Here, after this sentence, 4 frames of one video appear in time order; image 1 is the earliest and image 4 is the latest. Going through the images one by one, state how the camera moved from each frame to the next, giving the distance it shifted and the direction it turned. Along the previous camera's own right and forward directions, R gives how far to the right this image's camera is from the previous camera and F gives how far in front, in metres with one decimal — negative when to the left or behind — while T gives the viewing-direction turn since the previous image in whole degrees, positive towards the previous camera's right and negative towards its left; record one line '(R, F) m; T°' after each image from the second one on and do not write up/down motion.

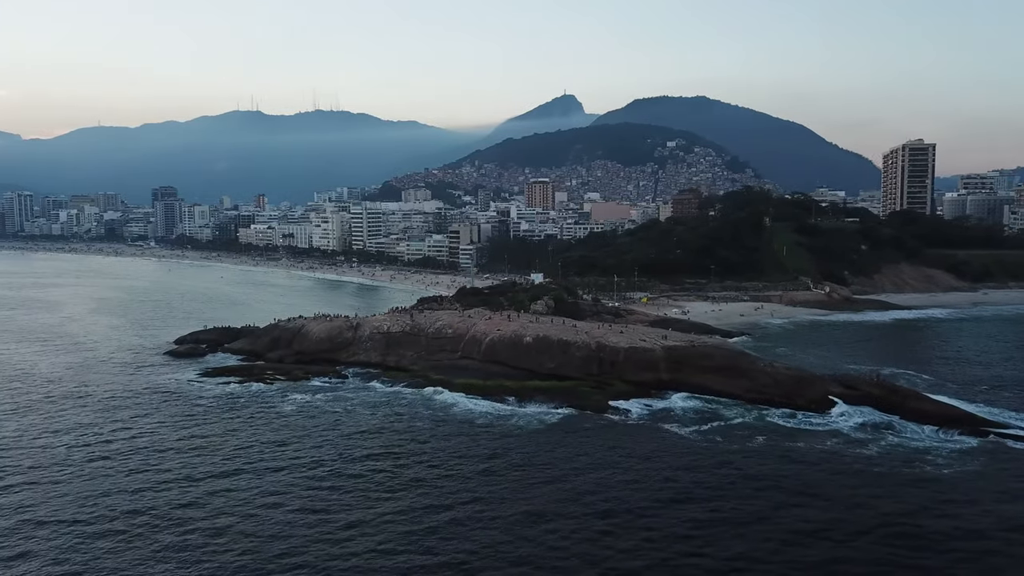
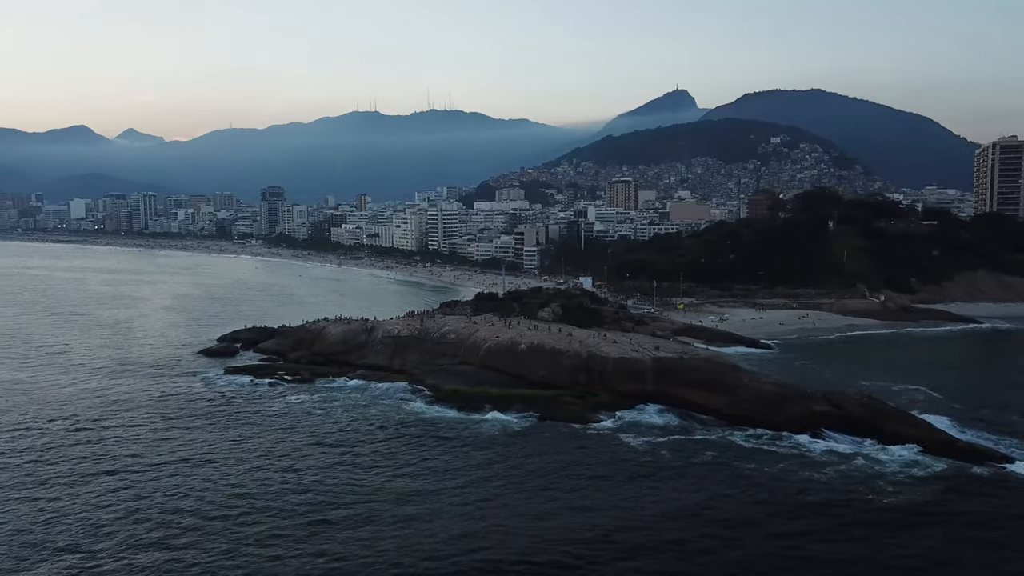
(+4.4, -0.2) m; -7°
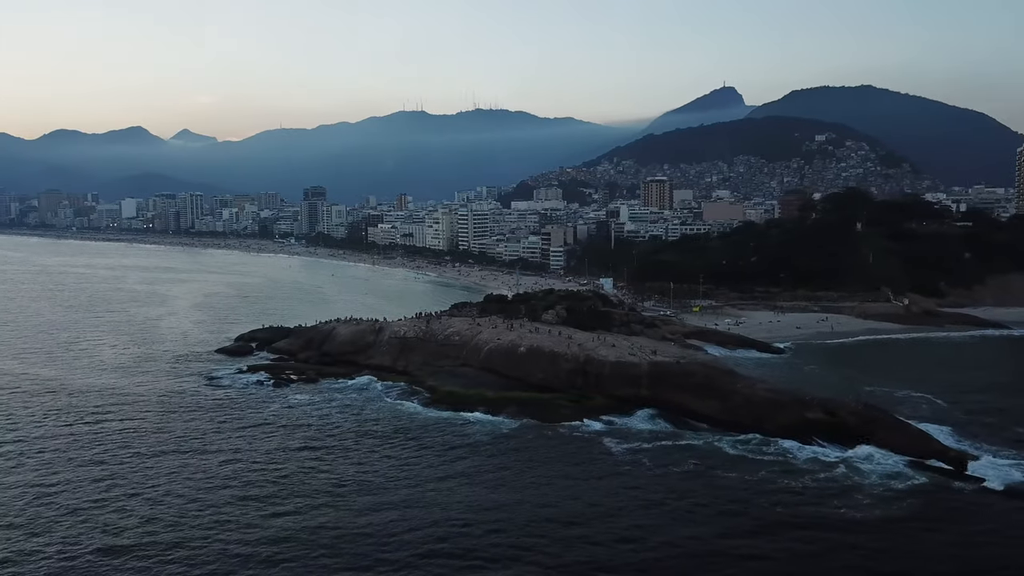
(+1.8, -0.2) m; -3°
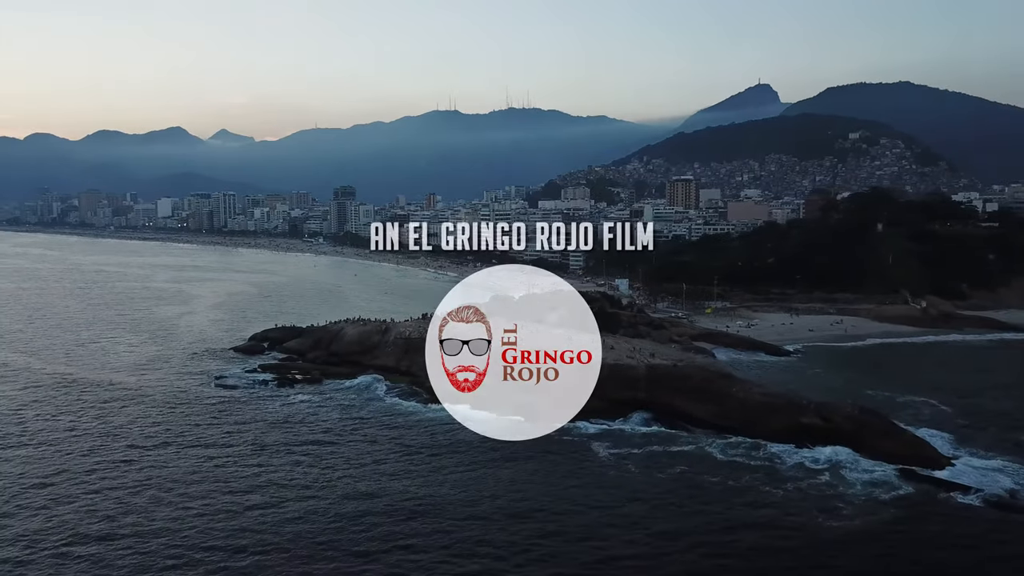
(+1.3, -0.2) m; -2°
